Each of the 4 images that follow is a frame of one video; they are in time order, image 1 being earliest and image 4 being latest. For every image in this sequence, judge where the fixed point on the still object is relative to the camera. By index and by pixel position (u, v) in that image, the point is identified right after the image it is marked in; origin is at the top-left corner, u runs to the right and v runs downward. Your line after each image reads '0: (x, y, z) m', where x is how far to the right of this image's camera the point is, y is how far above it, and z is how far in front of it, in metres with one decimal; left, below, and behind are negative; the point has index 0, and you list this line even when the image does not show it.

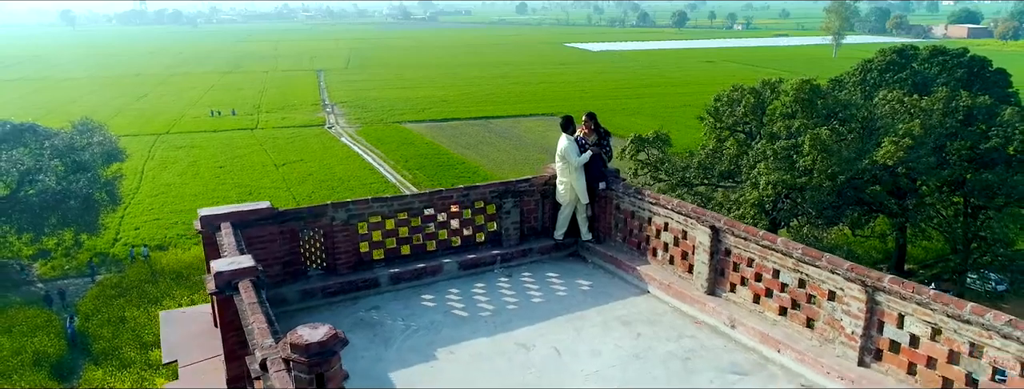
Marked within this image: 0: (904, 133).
0: (+9.8, +1.5, +17.8) m
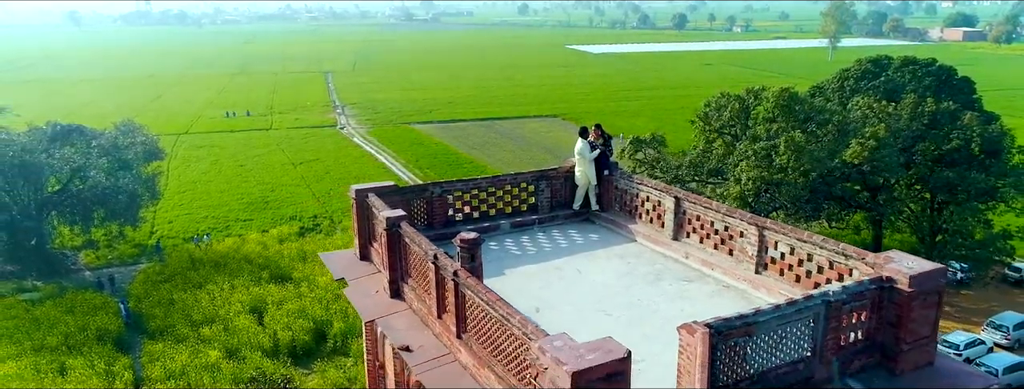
0: (+10.1, +1.7, +20.0) m
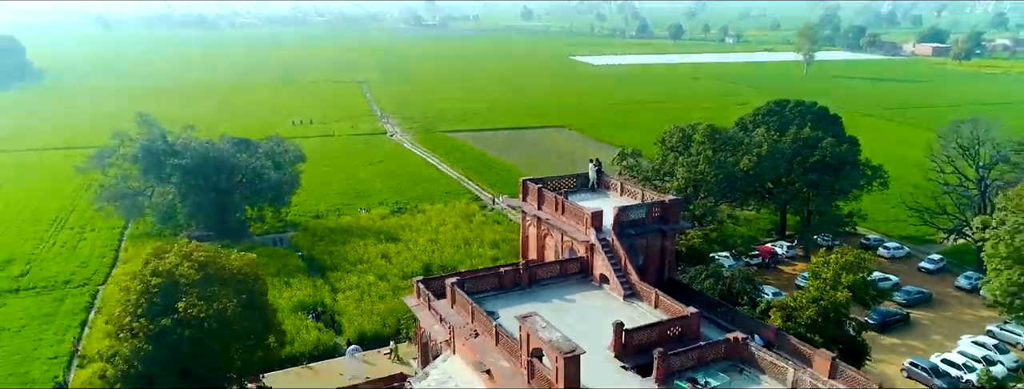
0: (+11.7, +1.9, +33.5) m
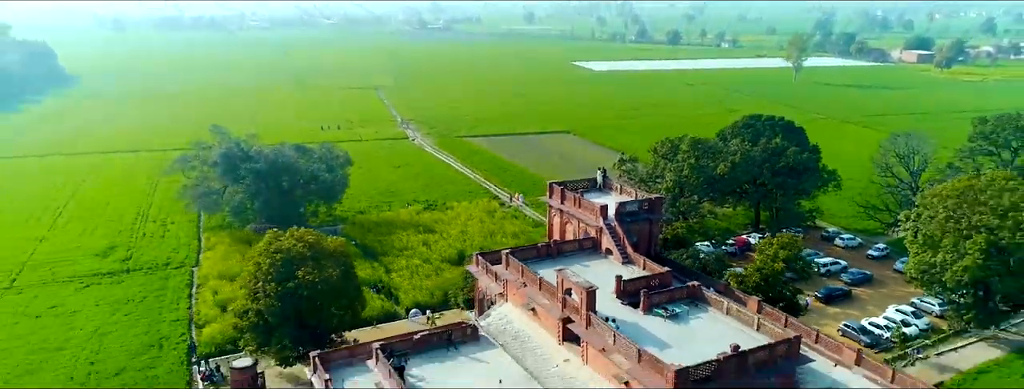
0: (+12.9, +2.0, +40.9) m
